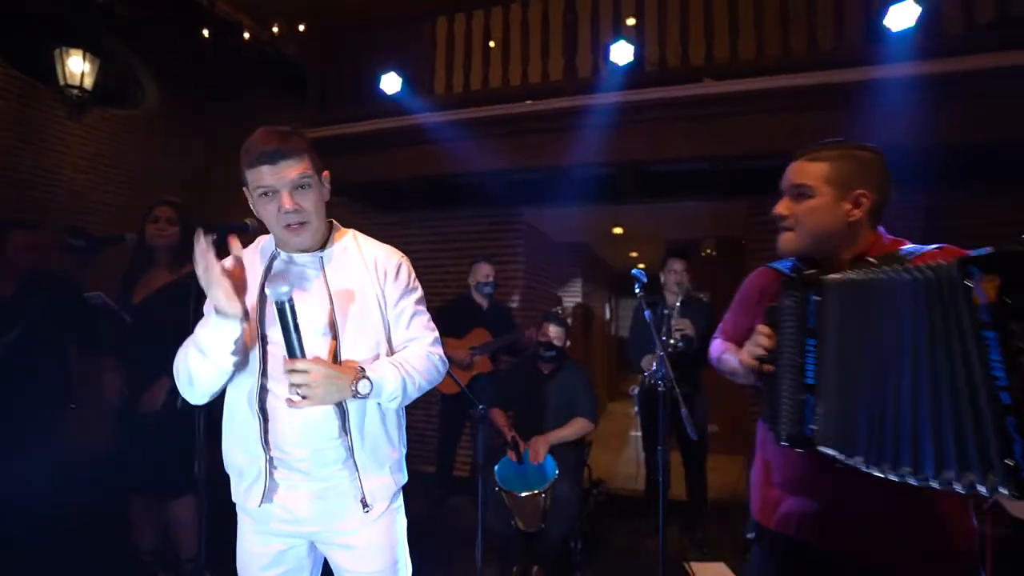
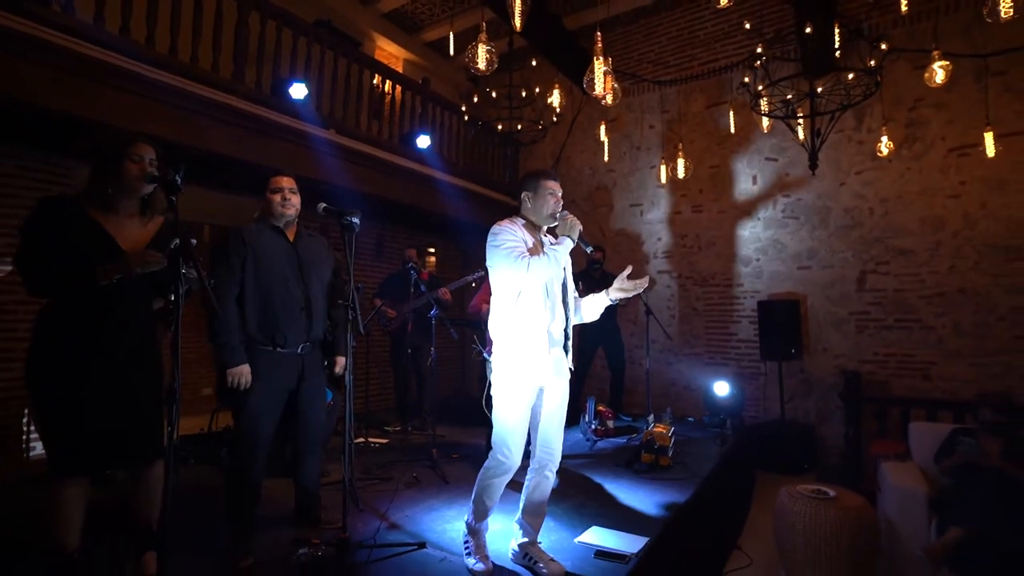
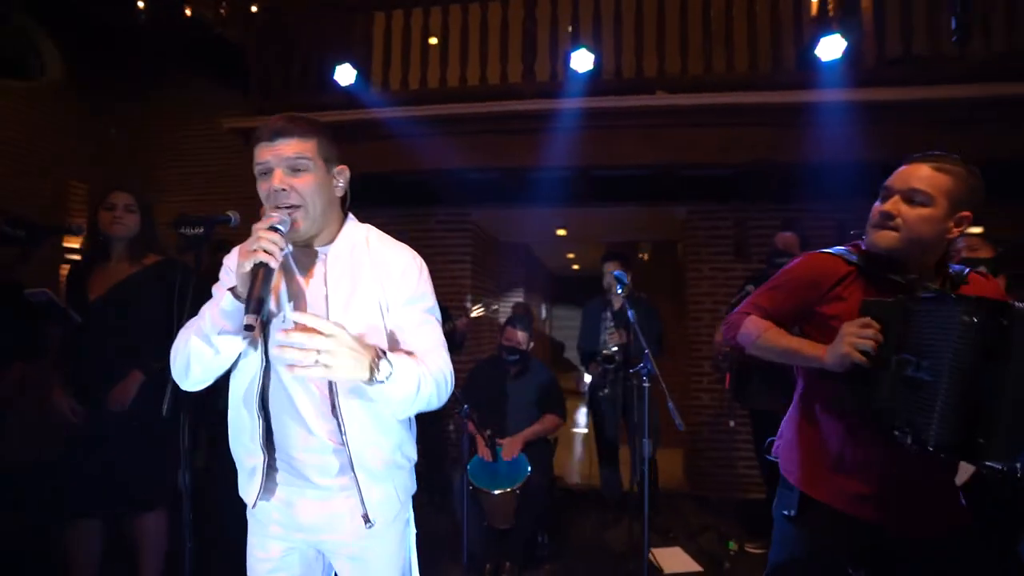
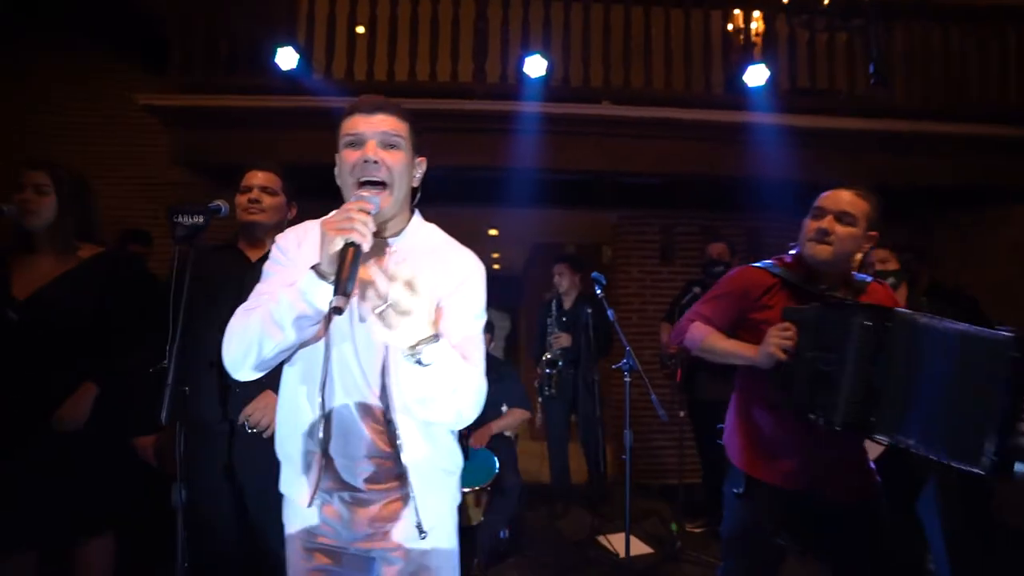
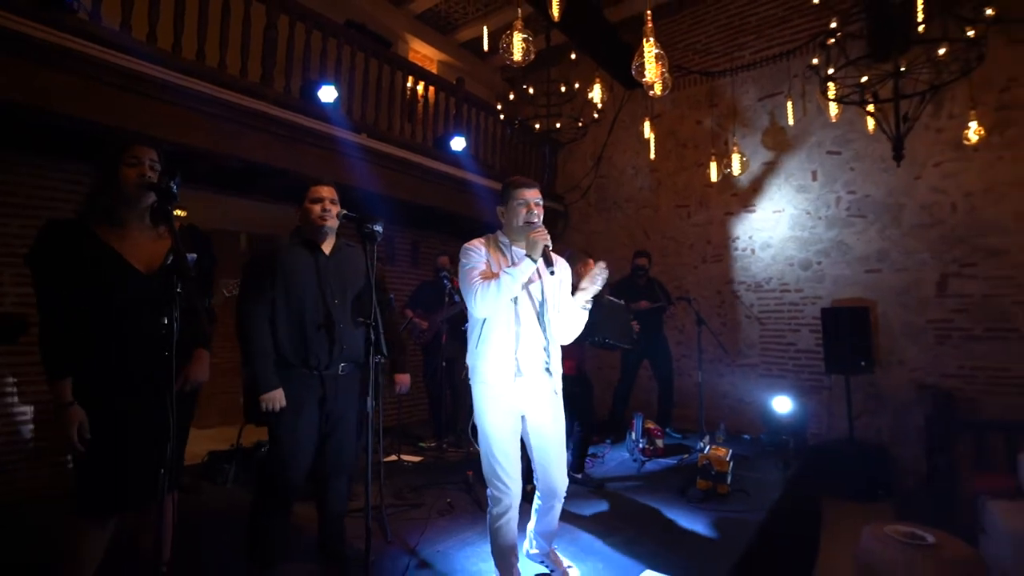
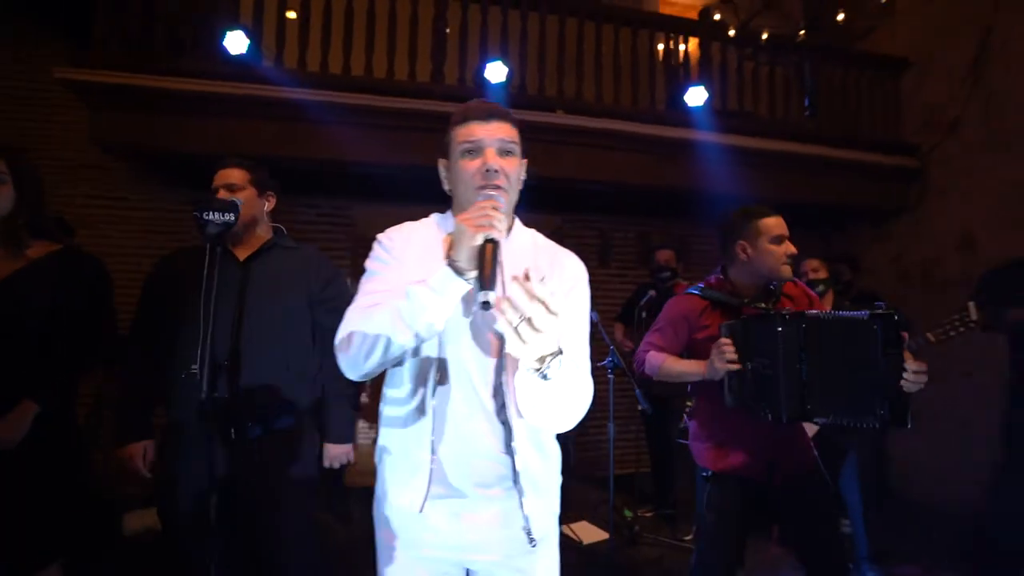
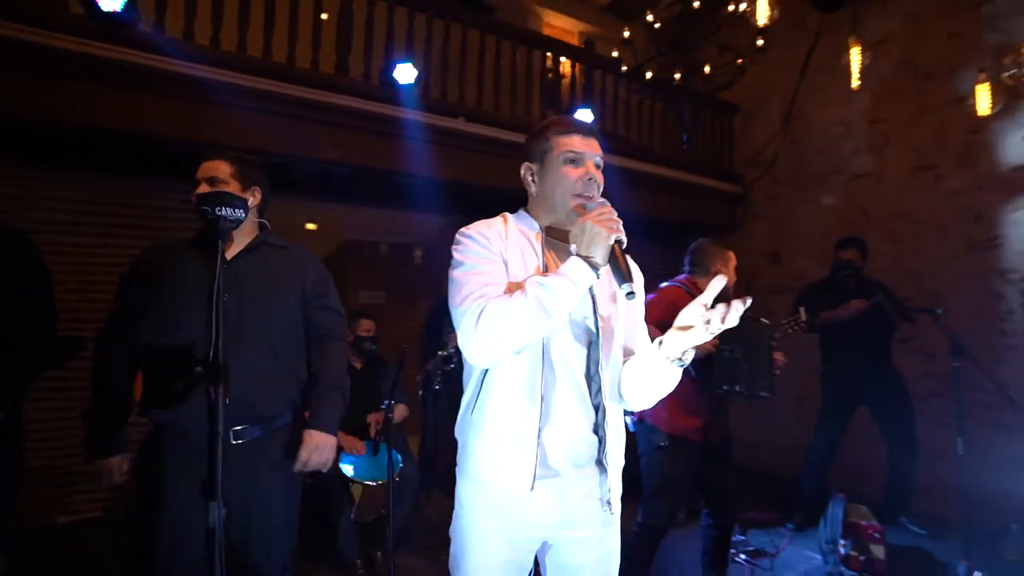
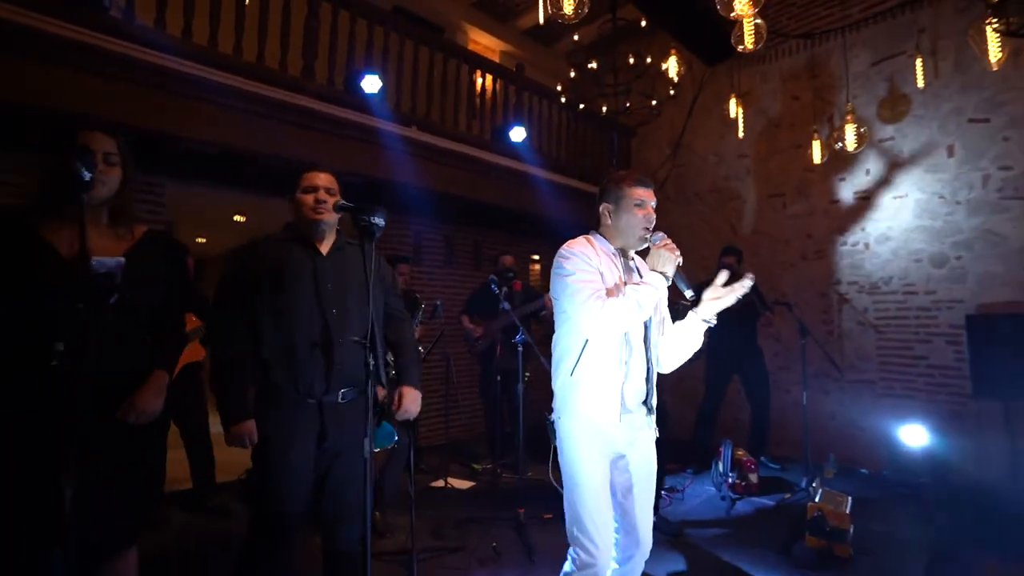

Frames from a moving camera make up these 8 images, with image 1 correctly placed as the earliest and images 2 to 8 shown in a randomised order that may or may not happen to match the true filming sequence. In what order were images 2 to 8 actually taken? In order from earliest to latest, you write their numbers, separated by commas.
3, 4, 6, 7, 8, 5, 2
